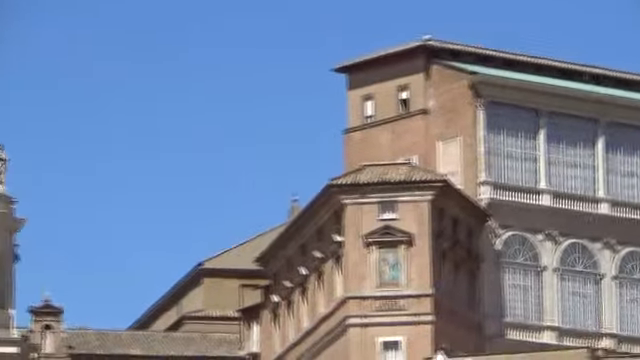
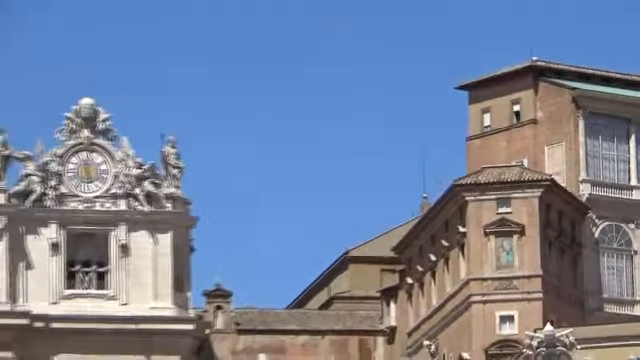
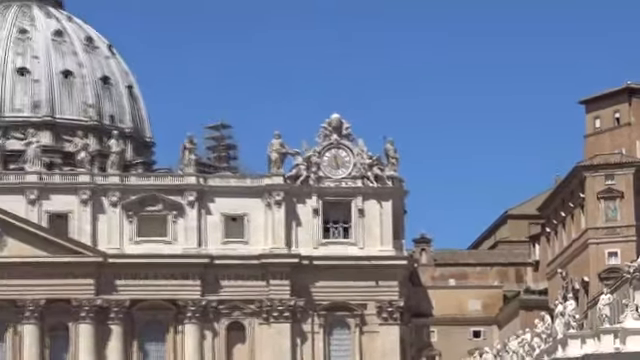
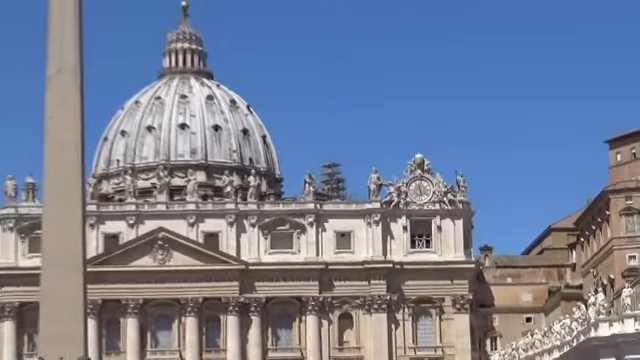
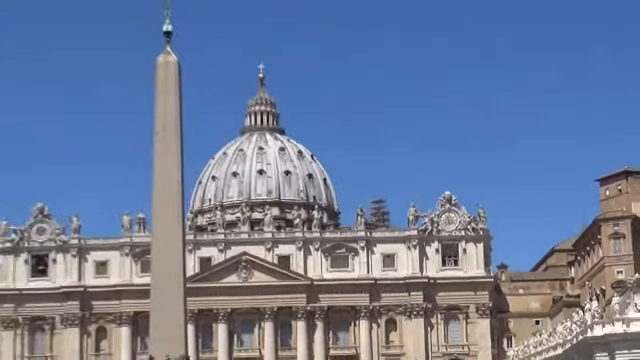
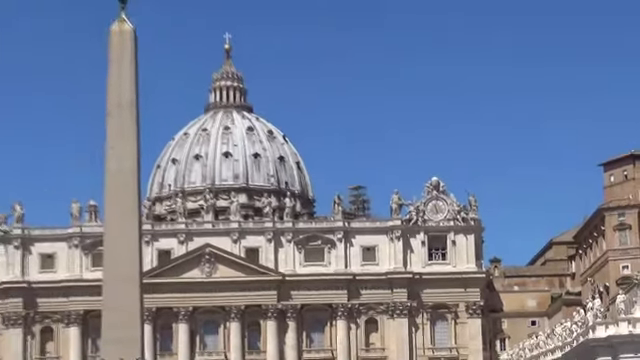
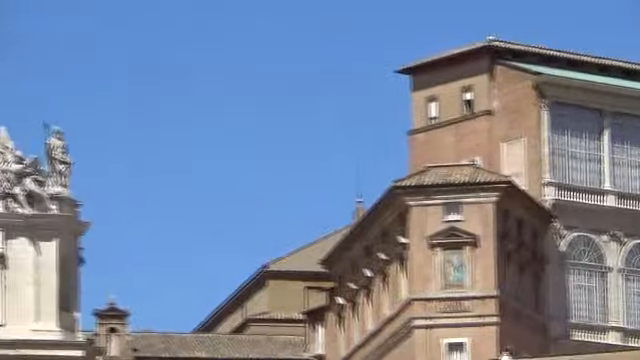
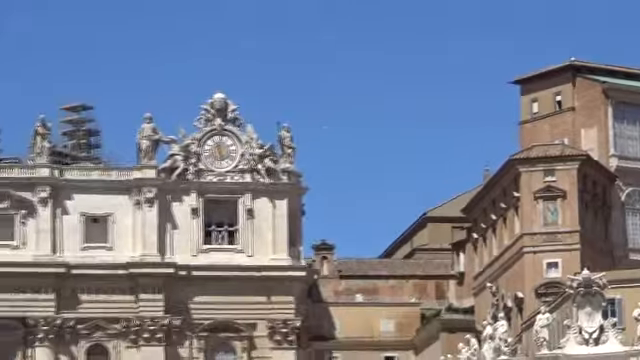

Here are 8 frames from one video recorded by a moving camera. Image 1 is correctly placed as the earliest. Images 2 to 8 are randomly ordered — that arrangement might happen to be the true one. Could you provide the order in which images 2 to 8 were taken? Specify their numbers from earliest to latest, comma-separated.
7, 2, 8, 3, 4, 6, 5
